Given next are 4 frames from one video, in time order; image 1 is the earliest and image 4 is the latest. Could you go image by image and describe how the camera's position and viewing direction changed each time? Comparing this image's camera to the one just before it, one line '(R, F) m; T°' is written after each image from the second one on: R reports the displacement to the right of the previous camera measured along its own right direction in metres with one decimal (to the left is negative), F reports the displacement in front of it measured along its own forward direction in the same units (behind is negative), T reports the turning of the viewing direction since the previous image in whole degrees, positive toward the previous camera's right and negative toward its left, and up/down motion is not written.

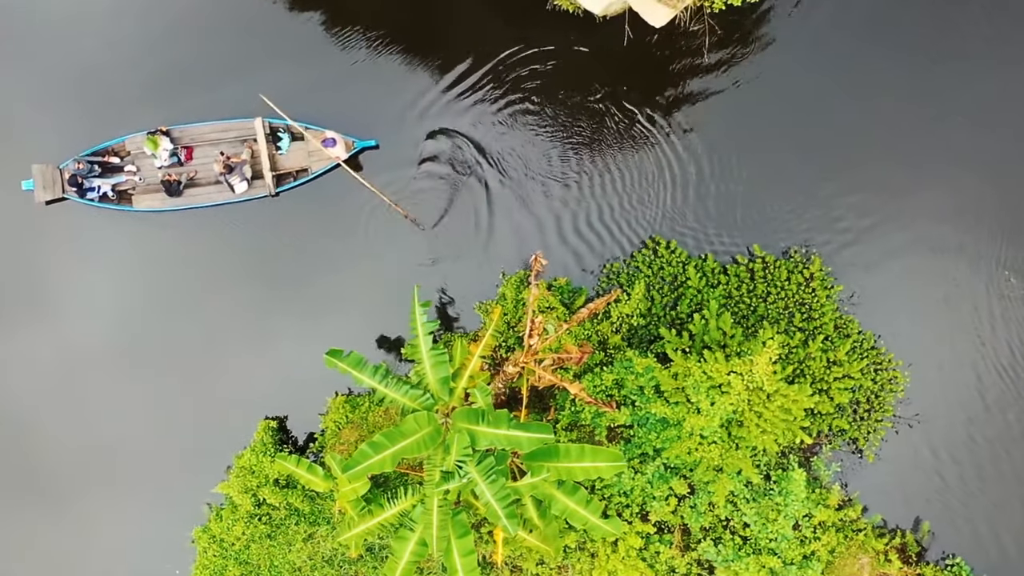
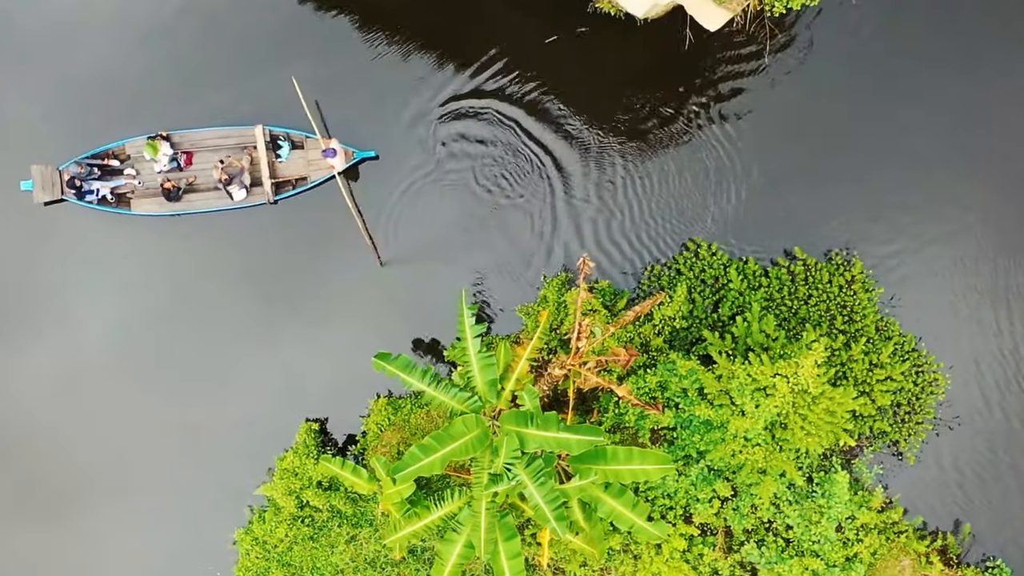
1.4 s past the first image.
(-0.6, 0.0) m; 0°
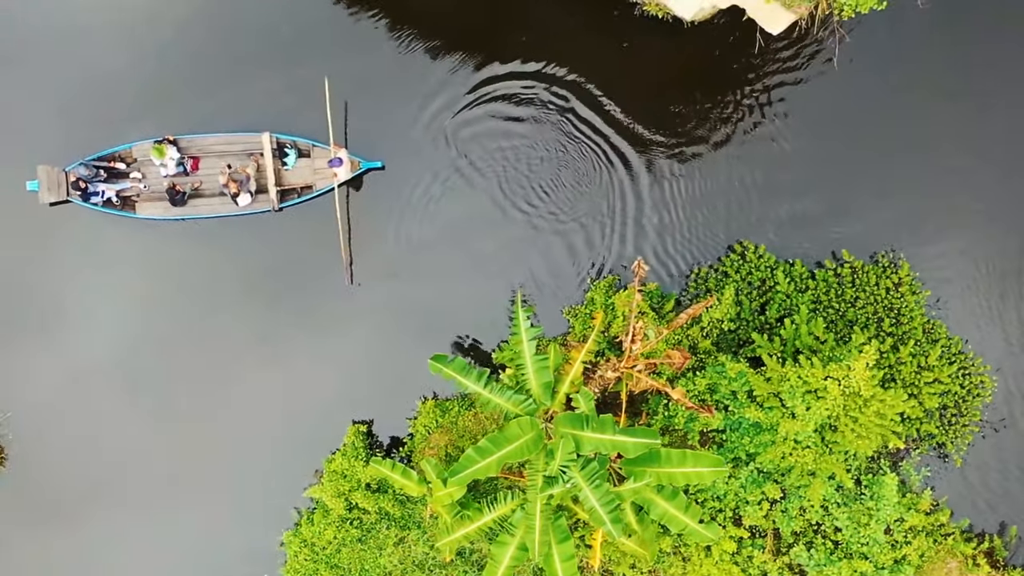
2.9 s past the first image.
(-0.7, 0.0) m; 0°
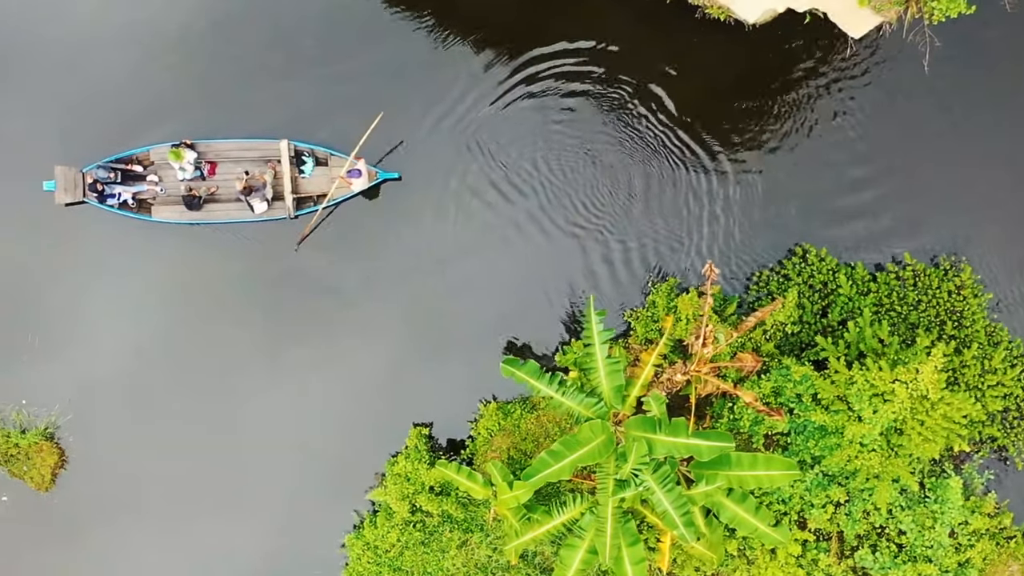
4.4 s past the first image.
(-0.9, 0.0) m; 0°
